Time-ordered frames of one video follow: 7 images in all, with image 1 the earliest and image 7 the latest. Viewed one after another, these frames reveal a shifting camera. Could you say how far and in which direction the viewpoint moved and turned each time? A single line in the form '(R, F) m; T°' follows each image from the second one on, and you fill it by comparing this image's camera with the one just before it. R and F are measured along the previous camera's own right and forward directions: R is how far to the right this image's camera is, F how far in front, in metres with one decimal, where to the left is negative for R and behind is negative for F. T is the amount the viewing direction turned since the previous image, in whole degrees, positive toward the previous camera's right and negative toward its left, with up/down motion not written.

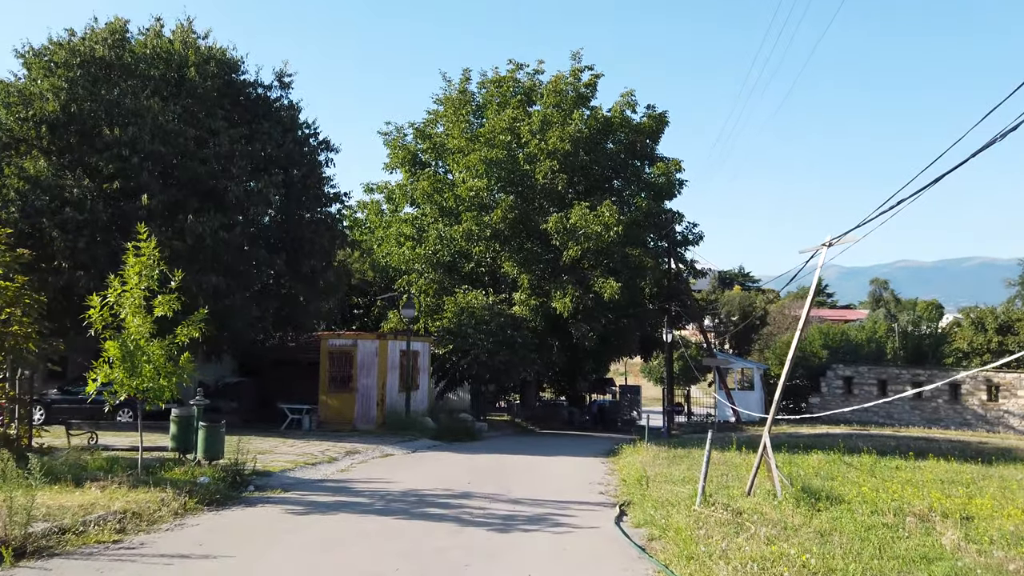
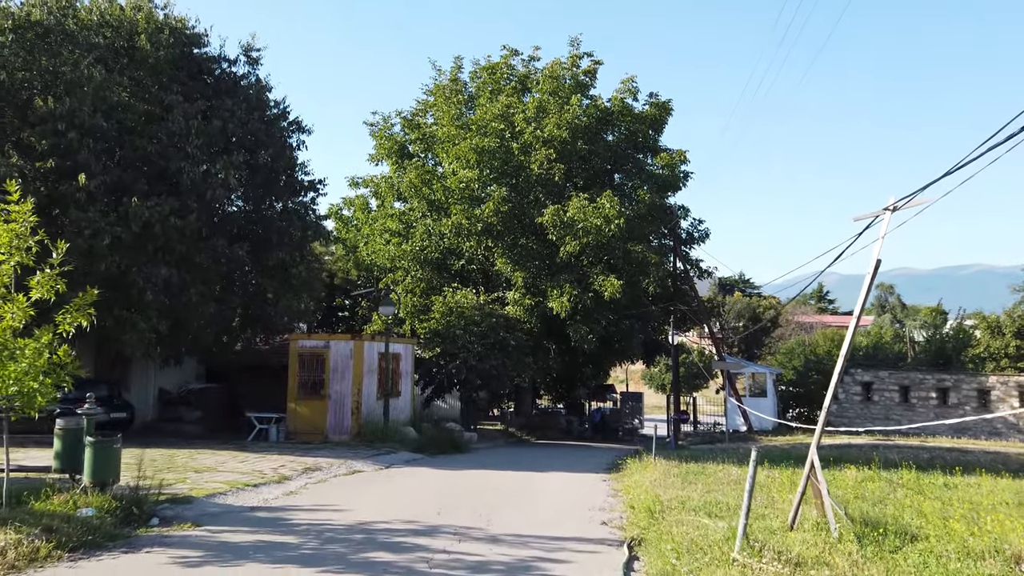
(+0.2, +2.2) m; 0°
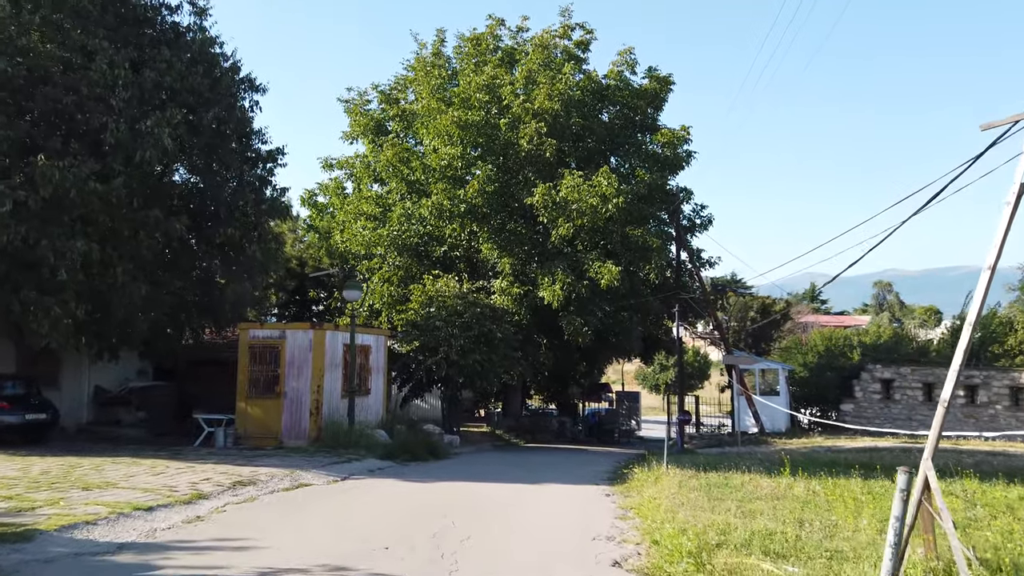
(+0.1, +2.6) m; +1°
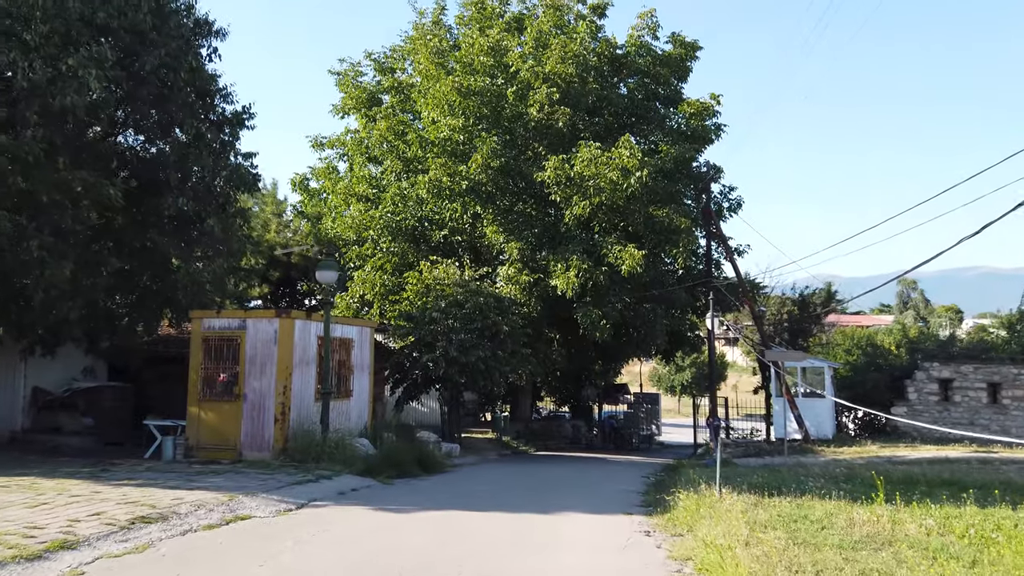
(0.0, +2.9) m; -1°
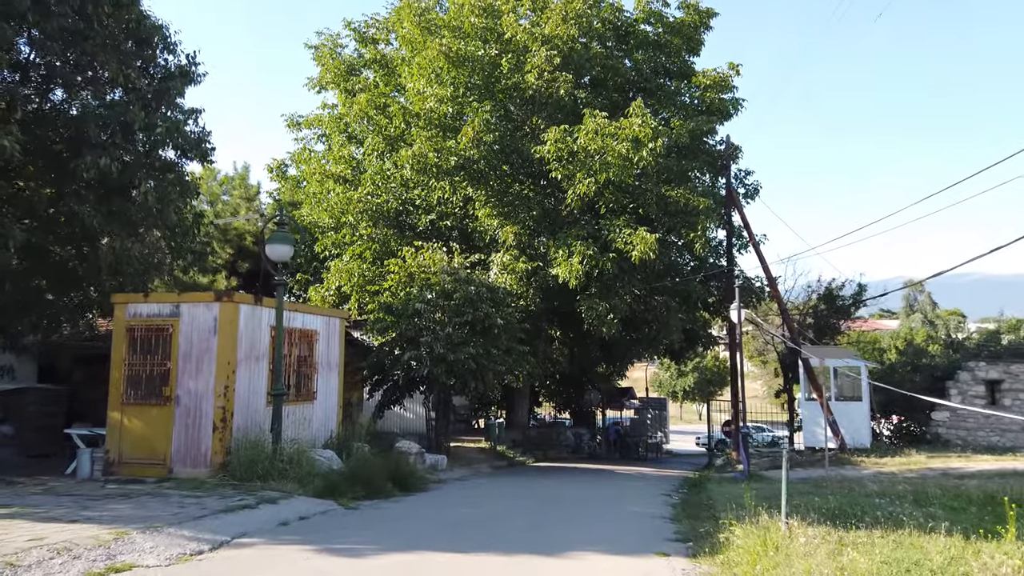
(0.0, +2.5) m; 0°
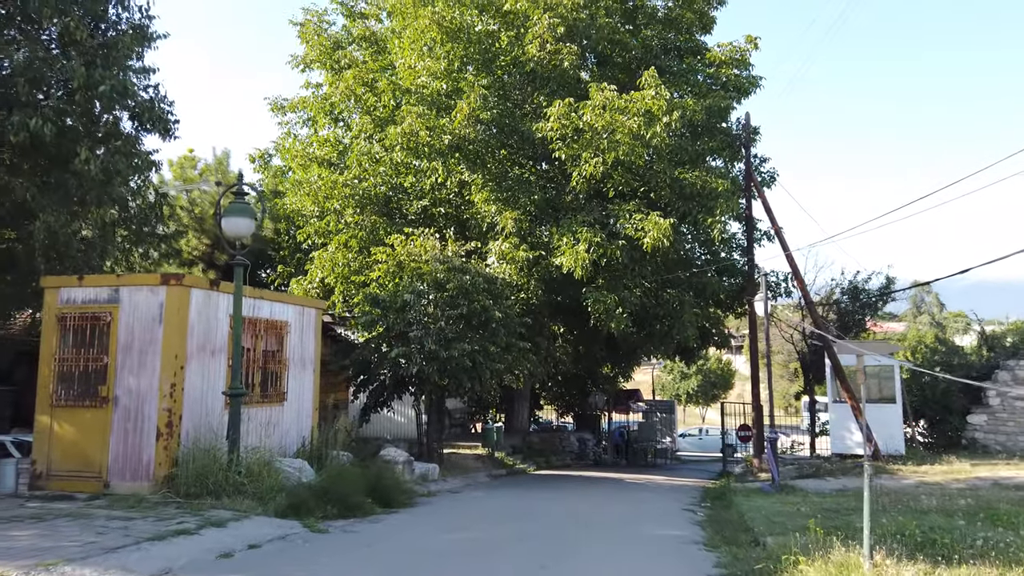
(0.0, +1.7) m; 0°
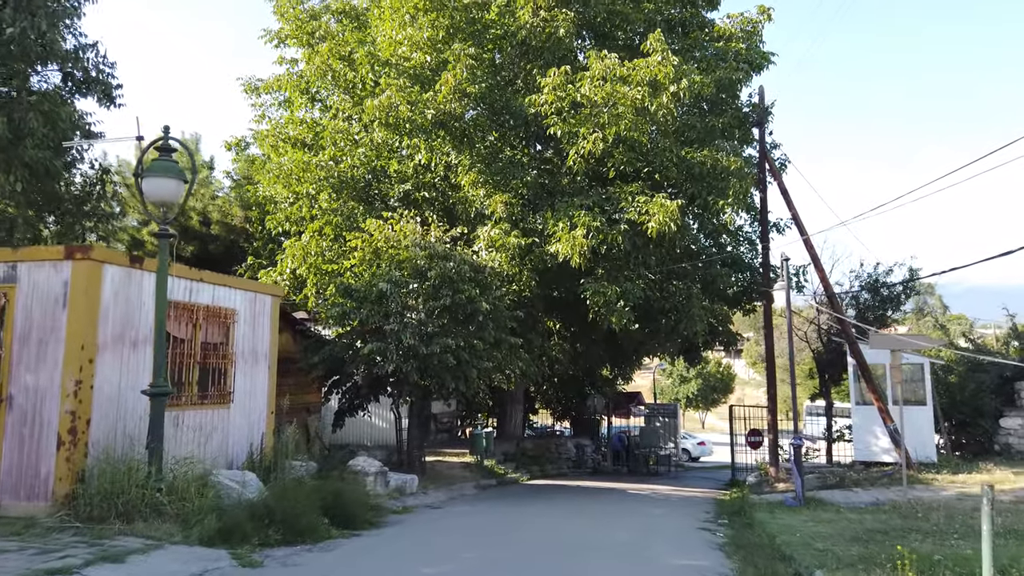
(+0.1, +1.7) m; 0°
